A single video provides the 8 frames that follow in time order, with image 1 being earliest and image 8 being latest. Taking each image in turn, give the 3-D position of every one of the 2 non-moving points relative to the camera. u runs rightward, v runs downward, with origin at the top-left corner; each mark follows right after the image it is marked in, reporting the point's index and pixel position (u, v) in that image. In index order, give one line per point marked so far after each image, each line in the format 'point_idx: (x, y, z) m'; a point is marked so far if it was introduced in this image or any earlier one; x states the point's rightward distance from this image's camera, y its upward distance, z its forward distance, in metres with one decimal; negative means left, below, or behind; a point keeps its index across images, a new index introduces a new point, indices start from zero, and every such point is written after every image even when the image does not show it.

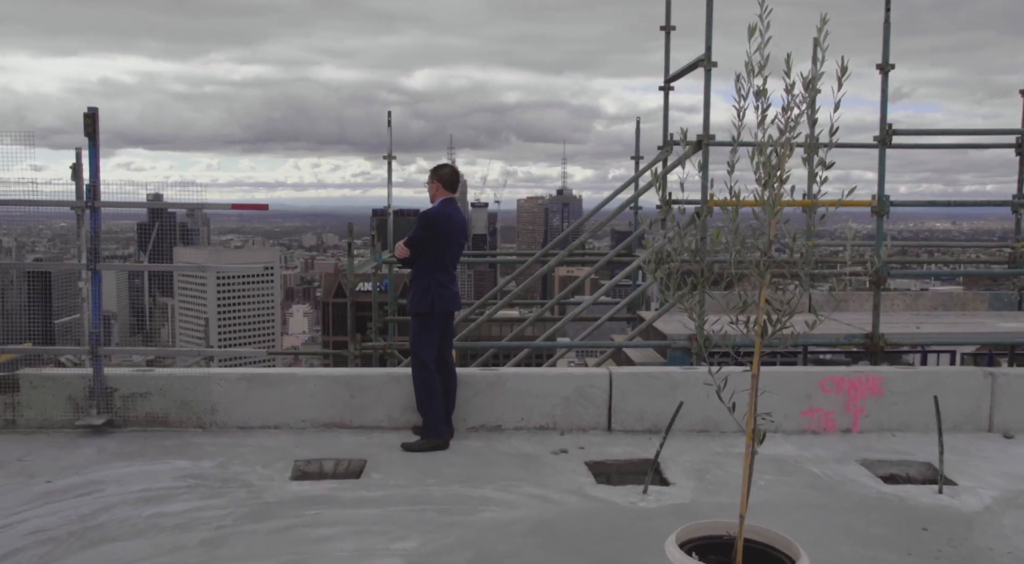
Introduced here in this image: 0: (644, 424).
0: (+0.9, -1.0, +5.4) m
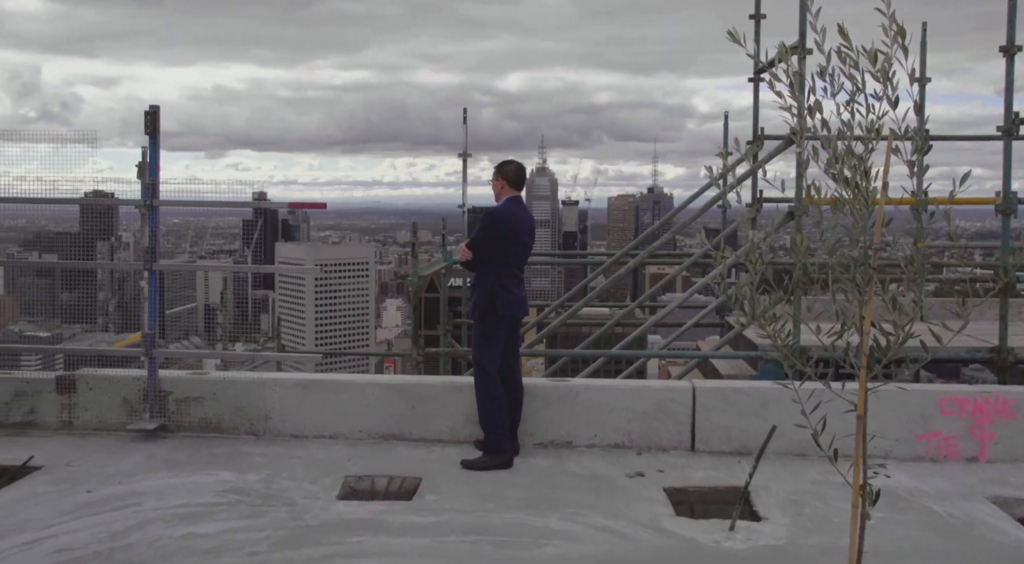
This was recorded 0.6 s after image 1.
0: (+1.4, -1.0, +4.8) m
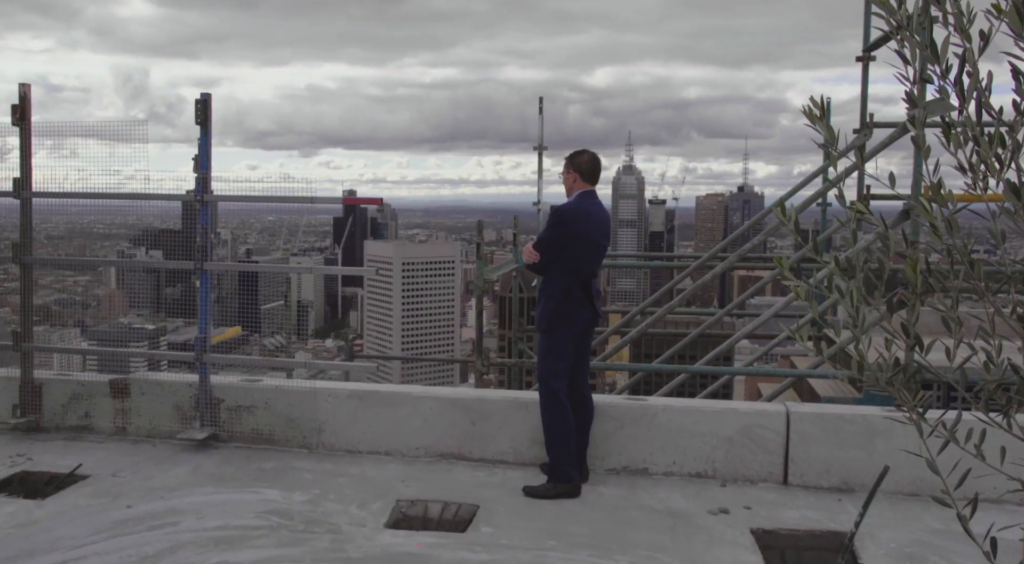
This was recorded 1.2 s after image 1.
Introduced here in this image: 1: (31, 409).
0: (+1.8, -1.1, +4.2) m
1: (-2.9, -0.8, +4.5) m
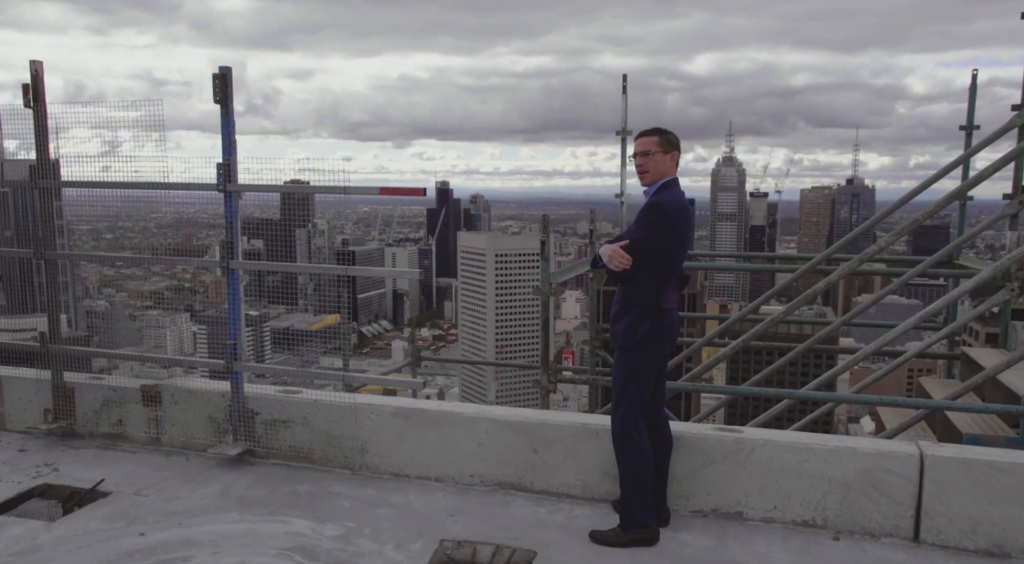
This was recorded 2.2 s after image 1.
0: (+2.1, -1.2, +3.4) m
1: (-2.5, -0.7, +4.2) m
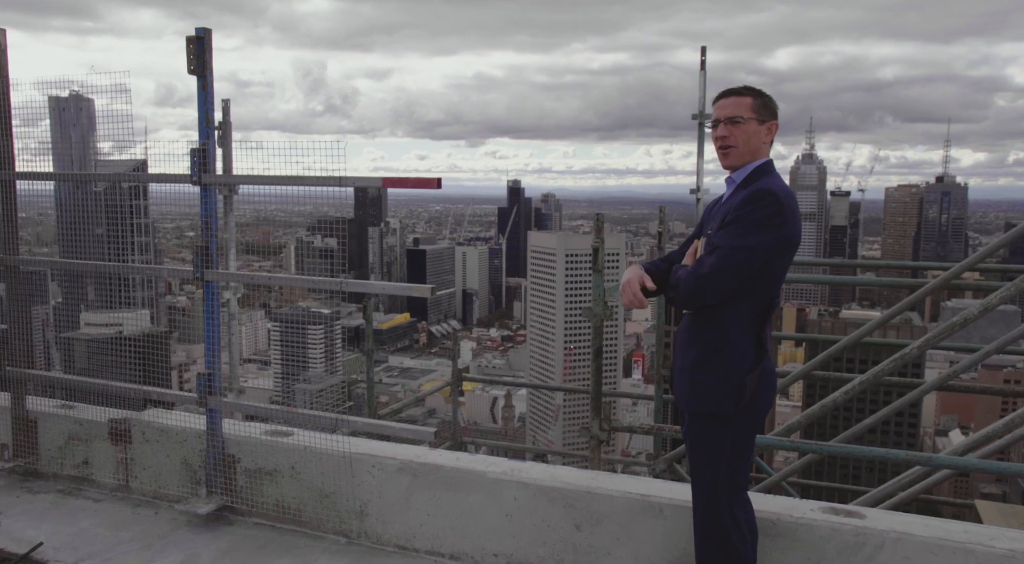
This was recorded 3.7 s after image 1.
0: (+2.2, -1.3, +2.3) m
1: (-2.3, -0.8, +3.6) m
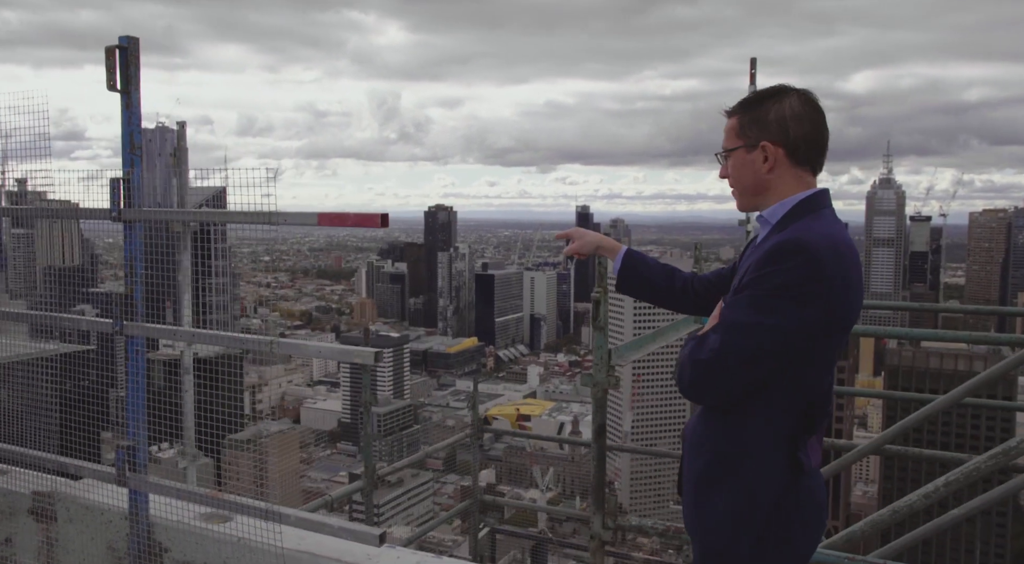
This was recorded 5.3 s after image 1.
0: (+2.0, -1.5, +1.5) m
1: (-2.3, -1.0, +3.1) m
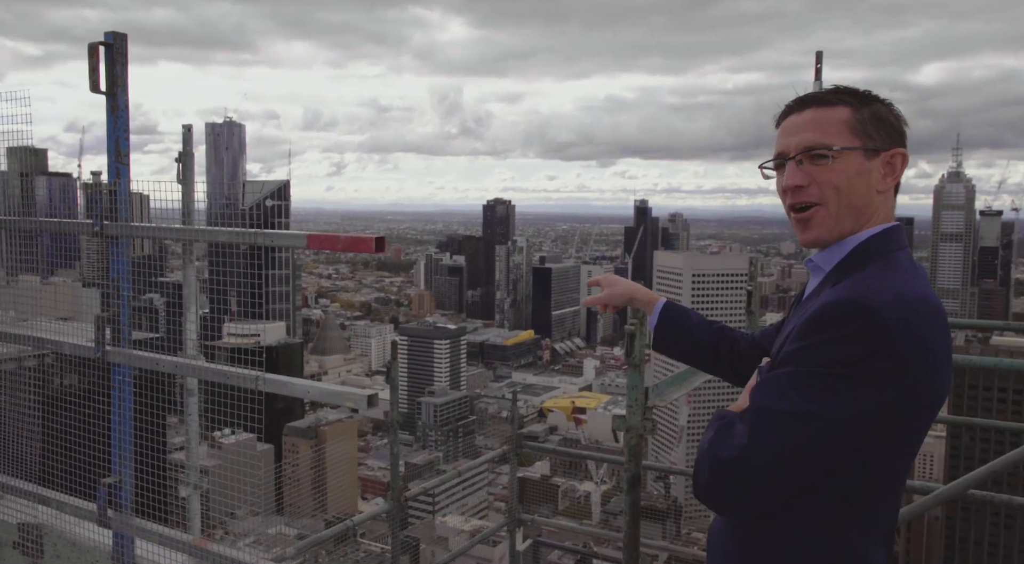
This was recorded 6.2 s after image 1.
0: (+2.0, -1.6, +1.0) m
1: (-2.2, -1.0, +3.0) m
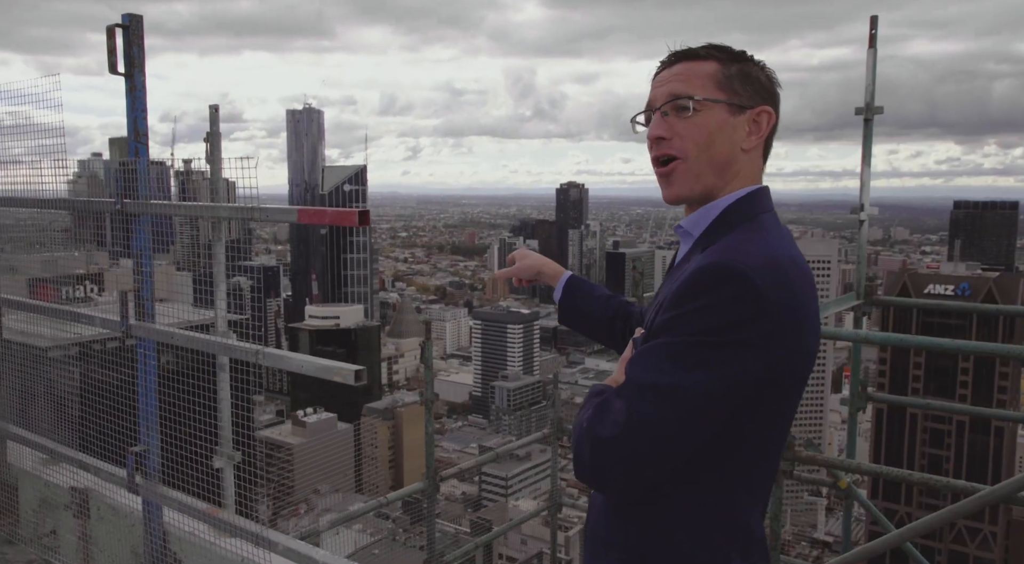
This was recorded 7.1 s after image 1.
0: (+1.9, -1.6, +0.9) m
1: (-2.1, -1.0, +3.2) m
